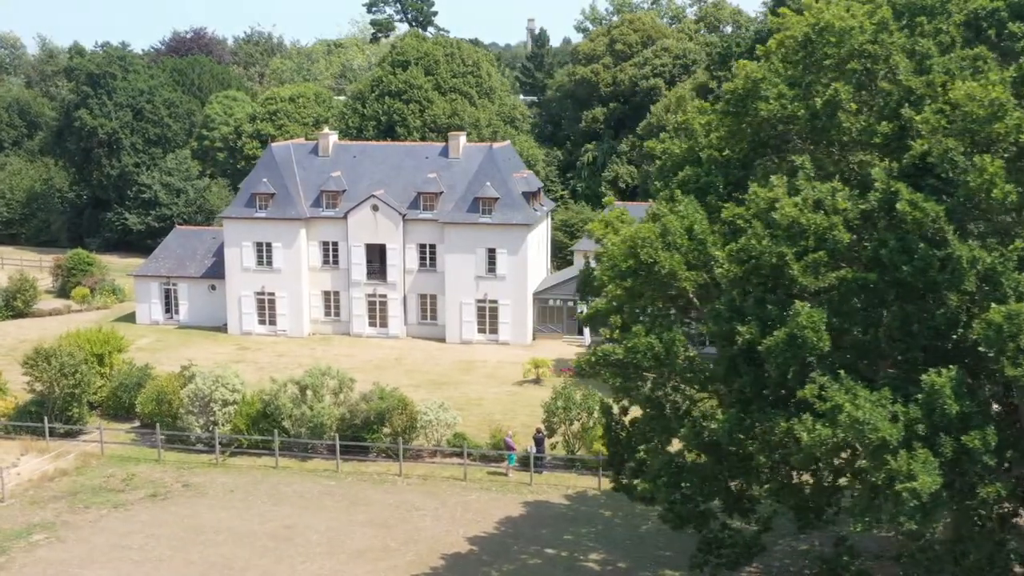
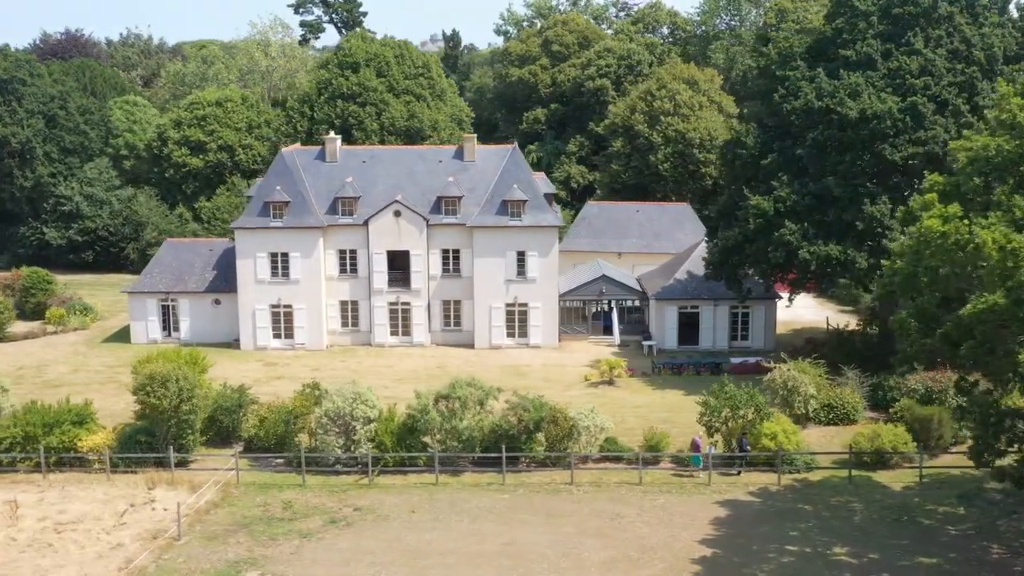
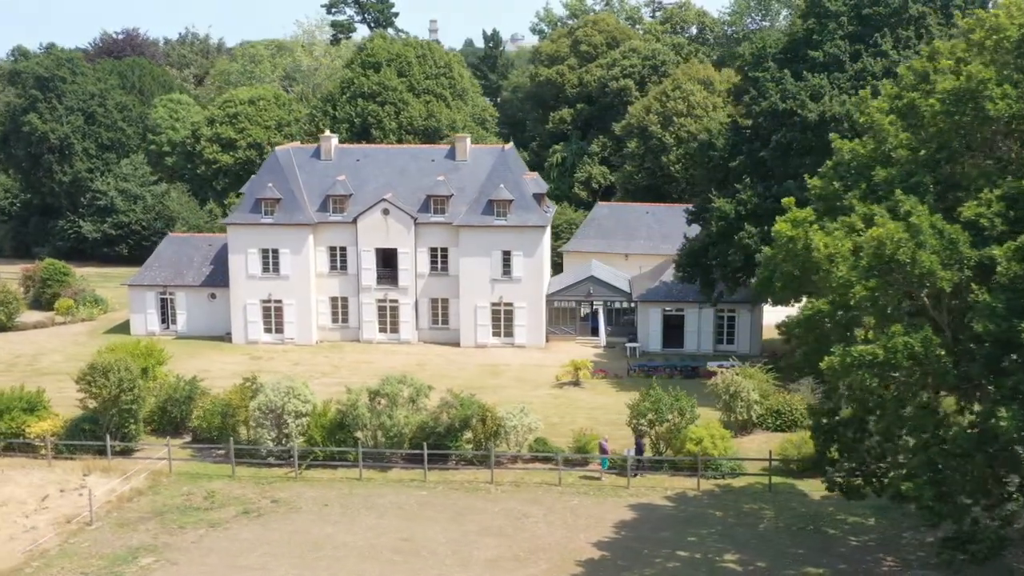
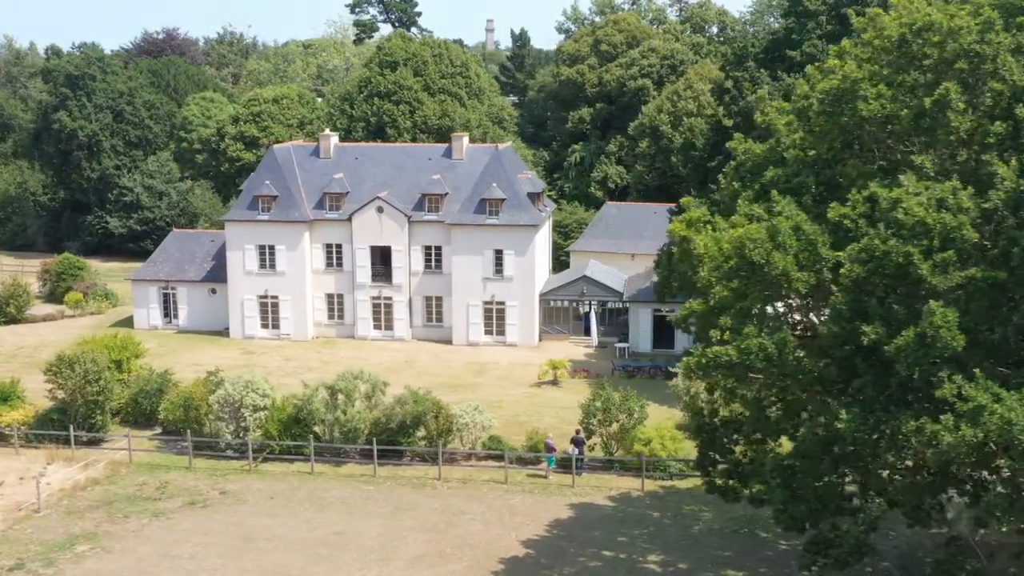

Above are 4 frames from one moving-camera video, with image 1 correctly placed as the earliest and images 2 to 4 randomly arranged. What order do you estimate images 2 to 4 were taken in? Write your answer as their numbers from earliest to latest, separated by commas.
4, 3, 2
